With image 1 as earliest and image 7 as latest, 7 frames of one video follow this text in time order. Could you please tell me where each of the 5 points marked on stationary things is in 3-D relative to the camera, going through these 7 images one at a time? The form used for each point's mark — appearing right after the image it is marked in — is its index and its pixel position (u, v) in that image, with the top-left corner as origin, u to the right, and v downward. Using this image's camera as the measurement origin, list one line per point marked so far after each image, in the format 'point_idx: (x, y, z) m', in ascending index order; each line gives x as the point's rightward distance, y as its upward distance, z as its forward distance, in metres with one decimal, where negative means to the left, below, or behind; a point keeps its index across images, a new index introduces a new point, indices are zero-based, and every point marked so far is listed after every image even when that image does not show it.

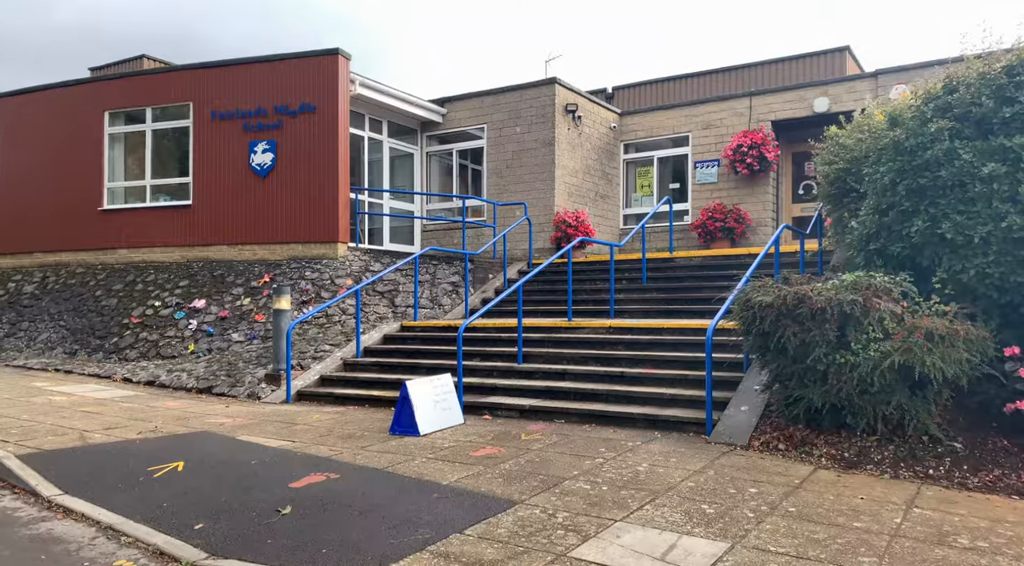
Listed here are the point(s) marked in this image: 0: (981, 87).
0: (+4.0, +1.7, +6.7) m
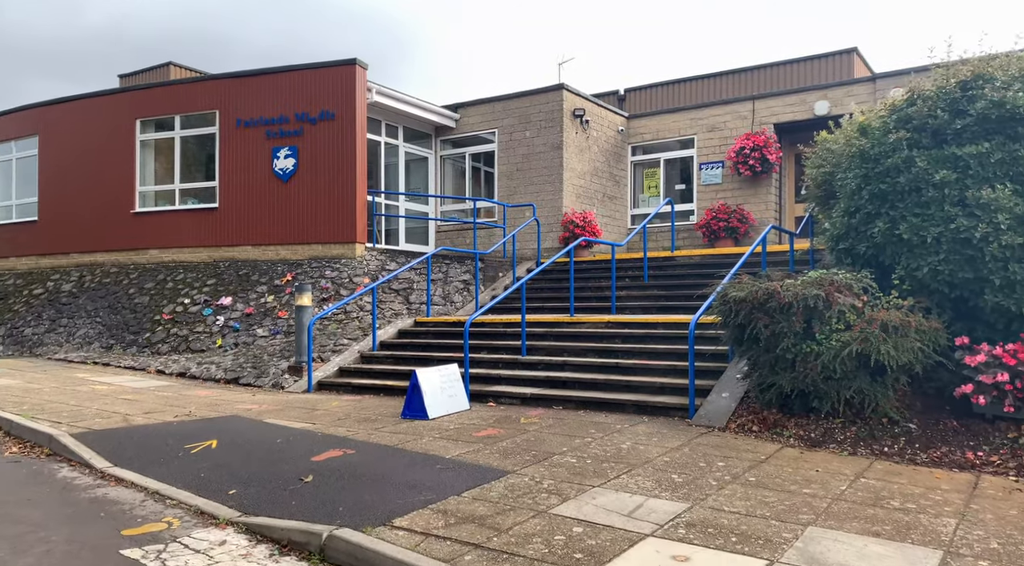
0: (+4.0, +1.7, +7.3) m
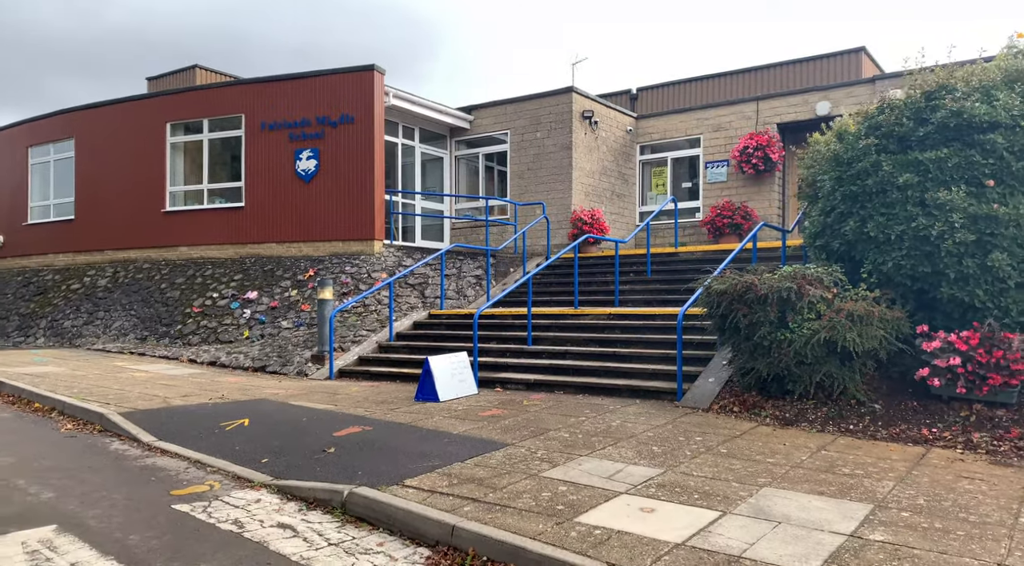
0: (+4.0, +1.8, +8.0) m
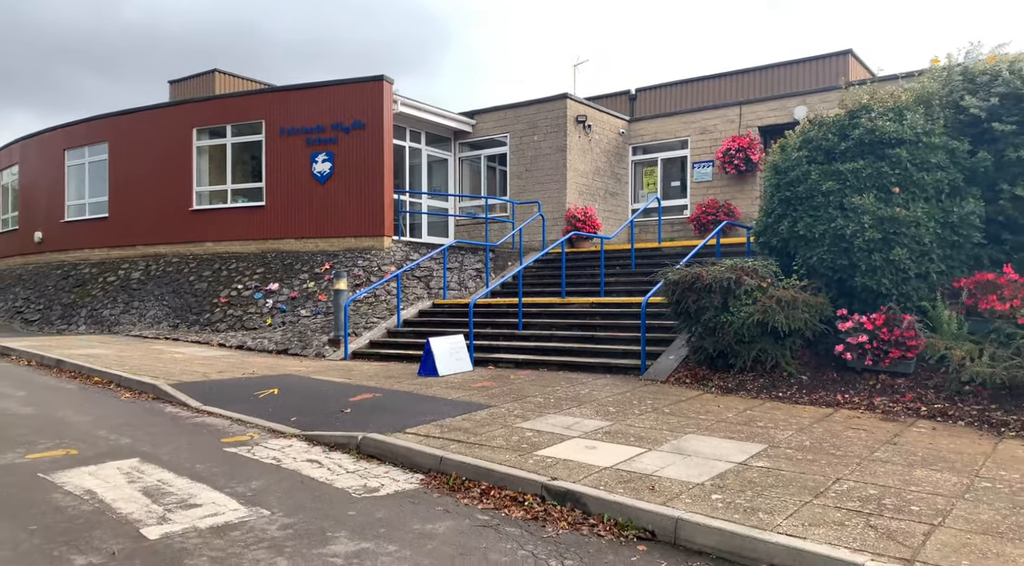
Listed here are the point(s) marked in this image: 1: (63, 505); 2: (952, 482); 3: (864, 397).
0: (+3.8, +1.9, +9.4) m
1: (-3.1, -1.5, +5.5) m
2: (+3.1, -1.4, +5.5) m
3: (+3.7, -1.2, +8.2) m
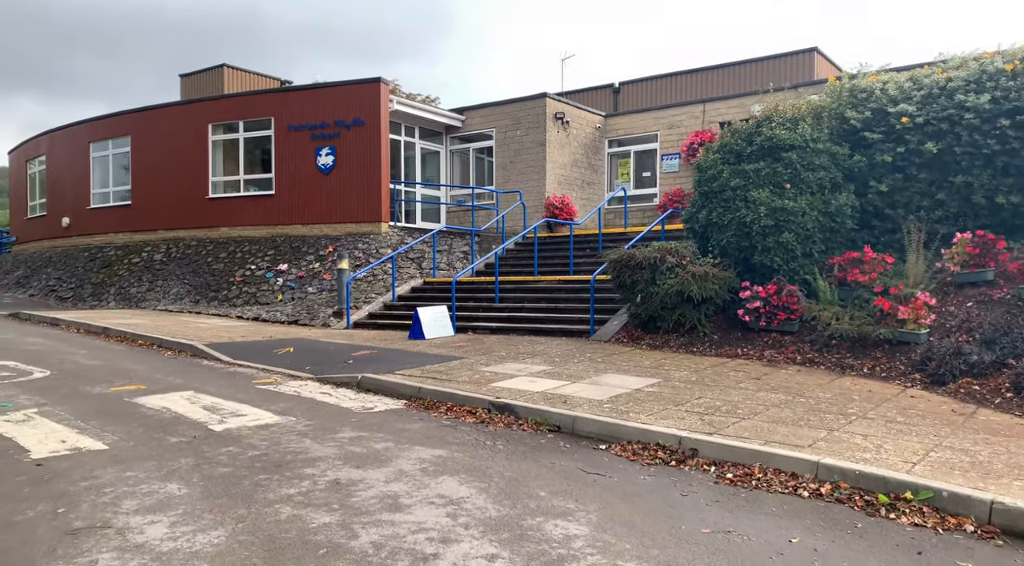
0: (+3.4, +2.2, +11.6) m
1: (-3.6, -1.3, +7.7) m
2: (+2.7, -1.1, +7.7) m
3: (+3.3, -0.9, +10.5) m
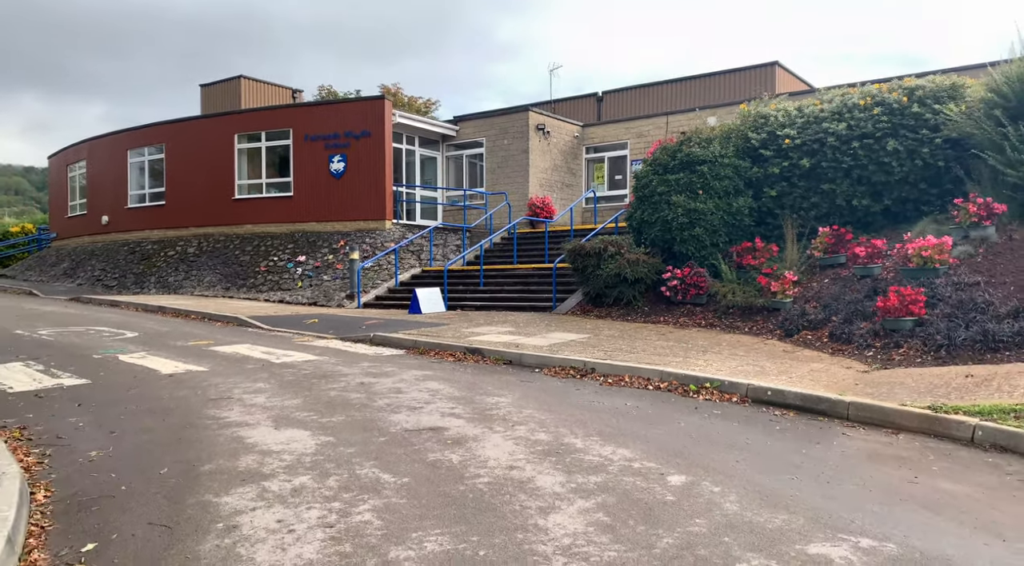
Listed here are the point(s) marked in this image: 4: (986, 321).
0: (+2.9, +2.5, +14.8) m
1: (-4.0, -1.0, +11.0) m
2: (+2.2, -0.9, +11.0) m
3: (+2.9, -0.6, +13.7) m
4: (+5.4, -0.4, +8.9) m
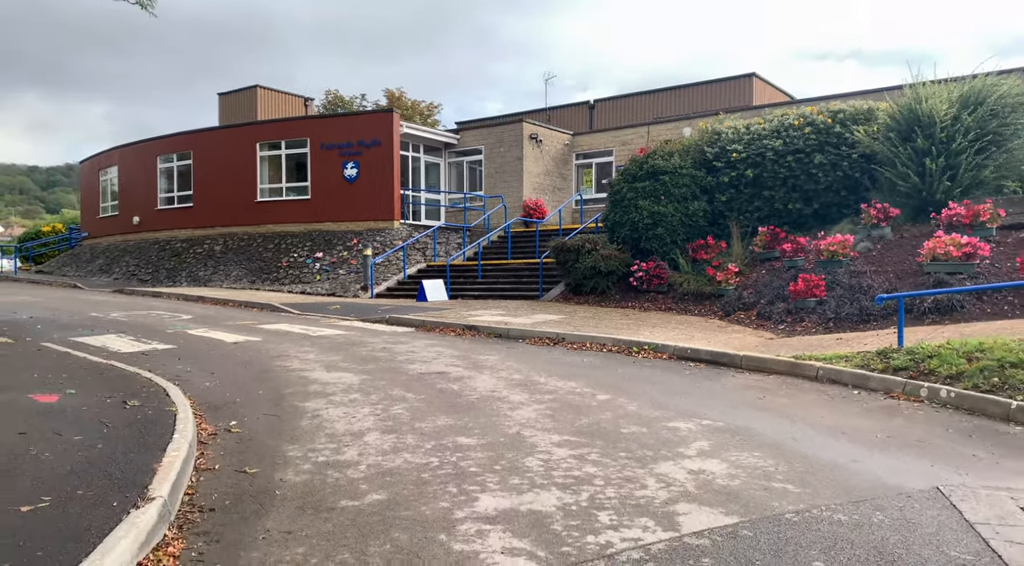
0: (+2.8, +2.7, +17.4) m
1: (-4.2, -0.8, +13.6) m
2: (+2.0, -0.7, +13.6) m
3: (+2.7, -0.4, +16.3) m
4: (+5.2, -0.2, +11.5) m
